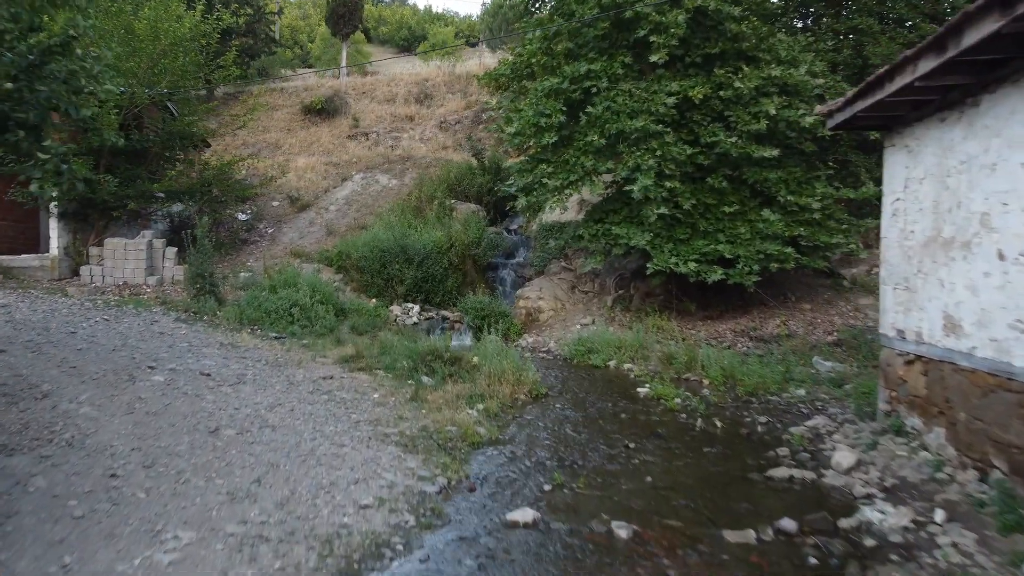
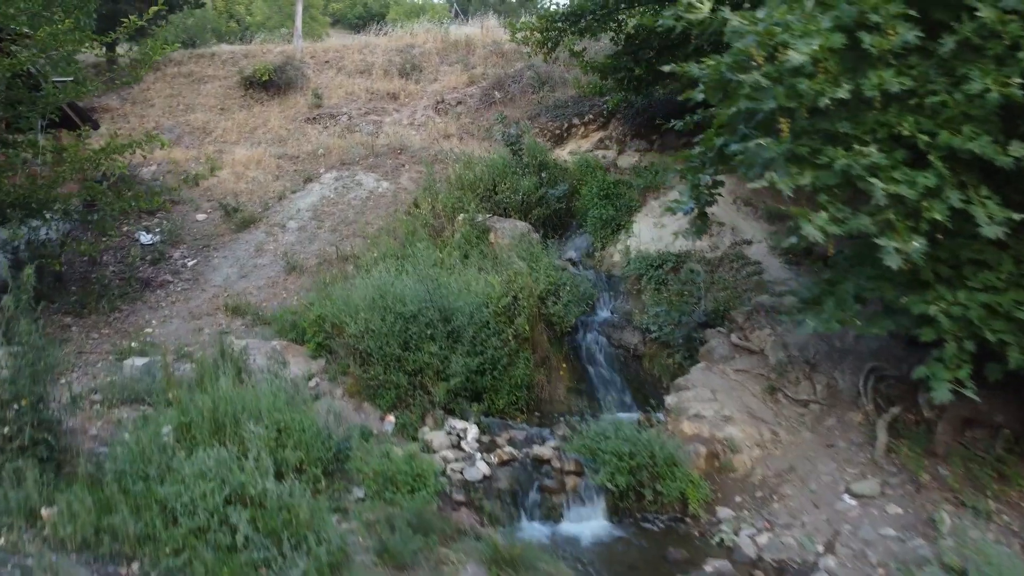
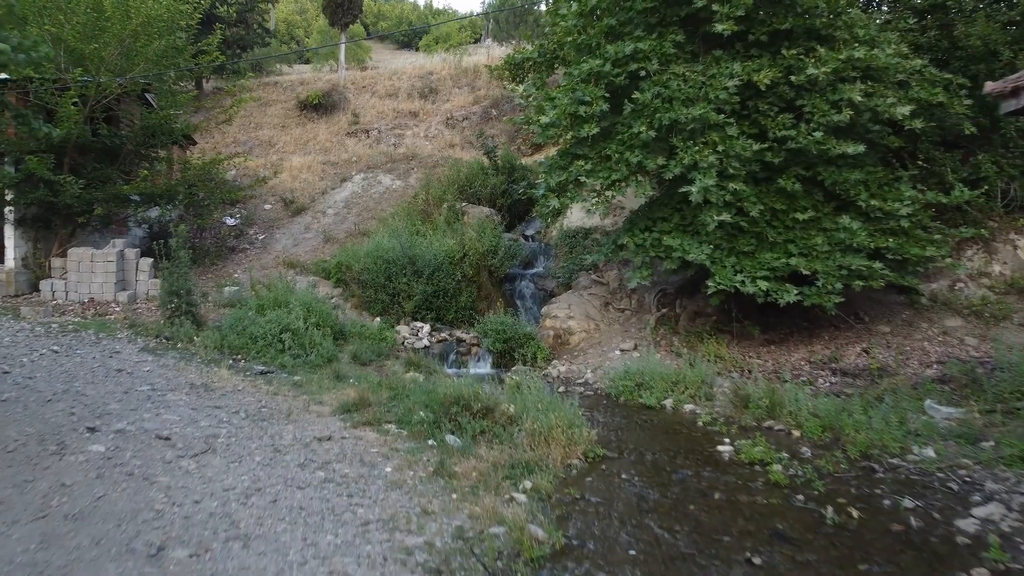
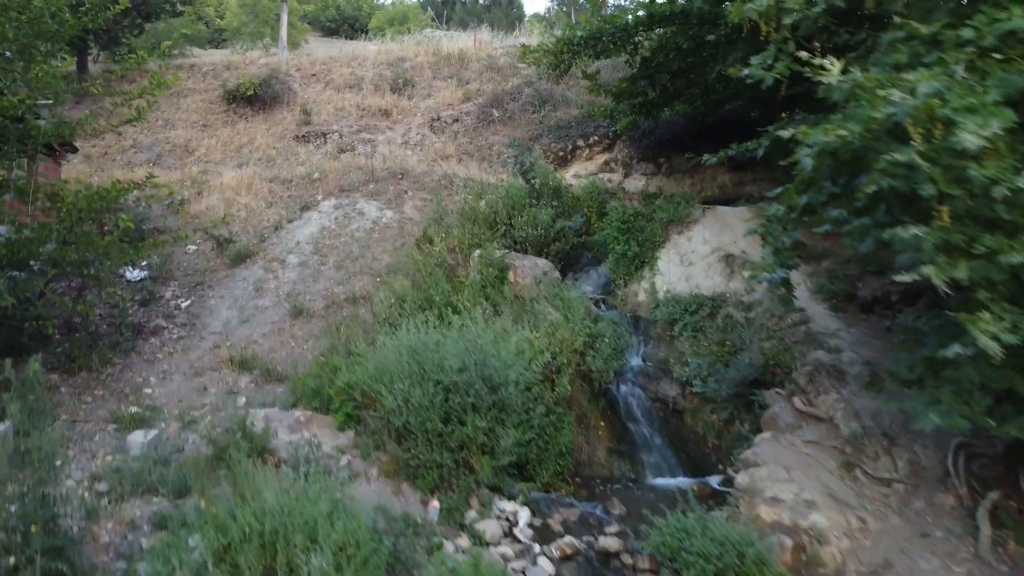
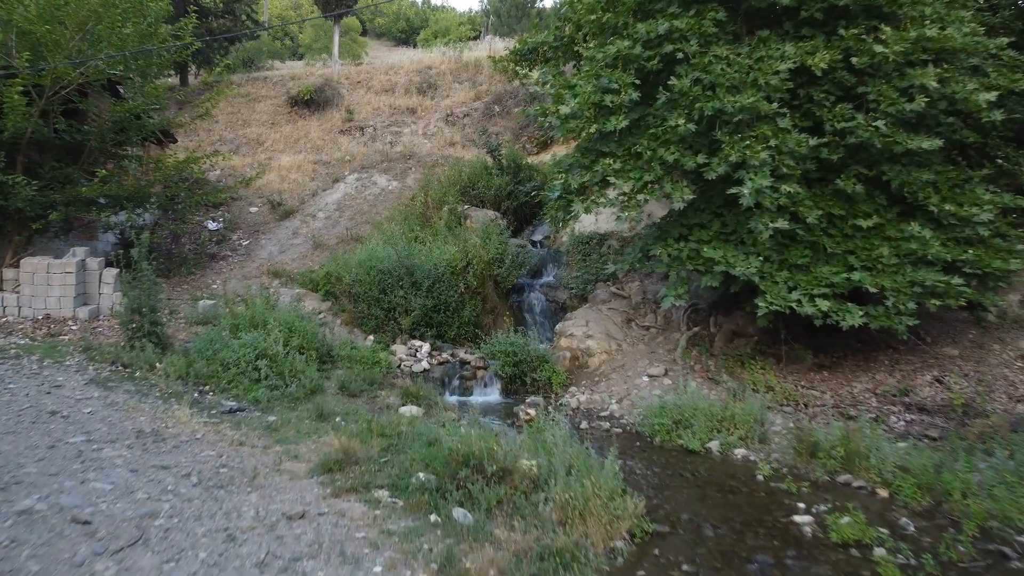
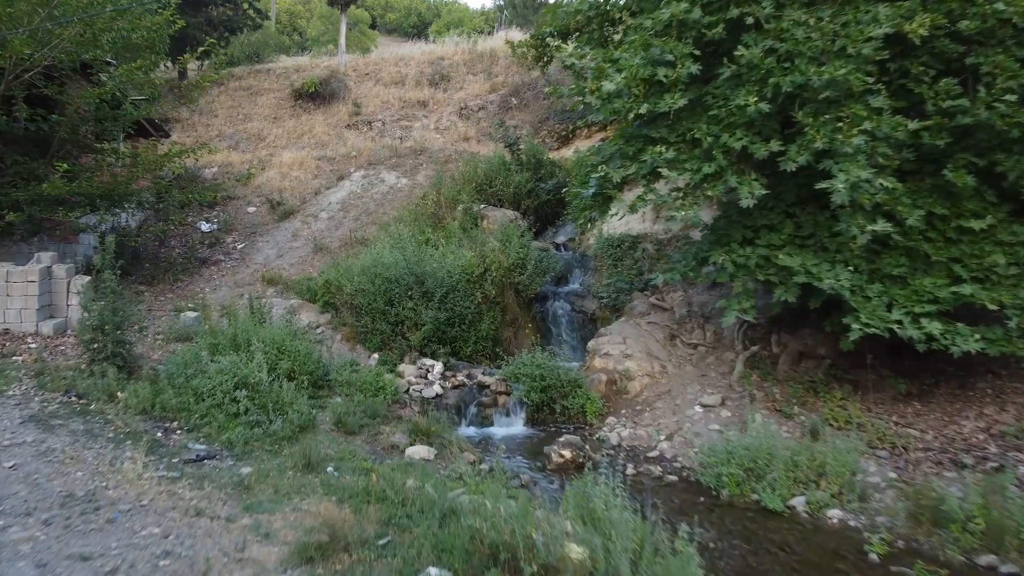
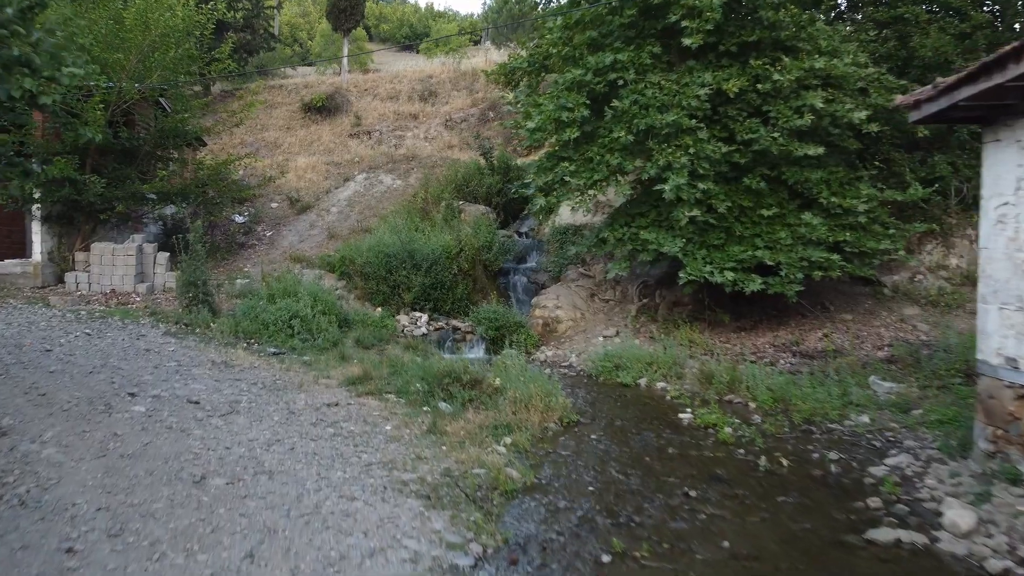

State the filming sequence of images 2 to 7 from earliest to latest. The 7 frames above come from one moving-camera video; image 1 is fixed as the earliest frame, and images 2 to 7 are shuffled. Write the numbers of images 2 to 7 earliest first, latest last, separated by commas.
7, 3, 5, 6, 2, 4
